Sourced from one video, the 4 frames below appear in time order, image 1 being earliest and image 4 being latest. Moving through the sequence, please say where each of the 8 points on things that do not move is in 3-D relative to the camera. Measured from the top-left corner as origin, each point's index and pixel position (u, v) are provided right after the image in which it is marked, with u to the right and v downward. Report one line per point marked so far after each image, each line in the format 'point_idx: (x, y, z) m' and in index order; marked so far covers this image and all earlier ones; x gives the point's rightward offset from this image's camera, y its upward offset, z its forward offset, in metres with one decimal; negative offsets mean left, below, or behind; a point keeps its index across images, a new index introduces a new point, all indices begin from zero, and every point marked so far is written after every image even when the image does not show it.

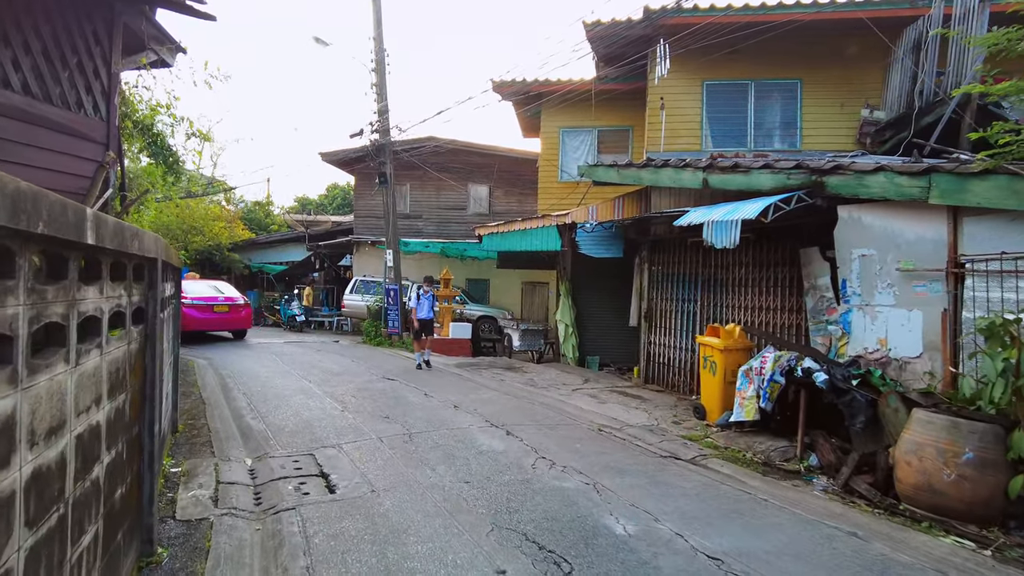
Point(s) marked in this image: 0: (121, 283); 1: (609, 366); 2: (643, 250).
0: (-1.7, 0.0, +3.0) m
1: (+1.9, -1.6, +13.3) m
2: (+2.1, +0.6, +10.9) m
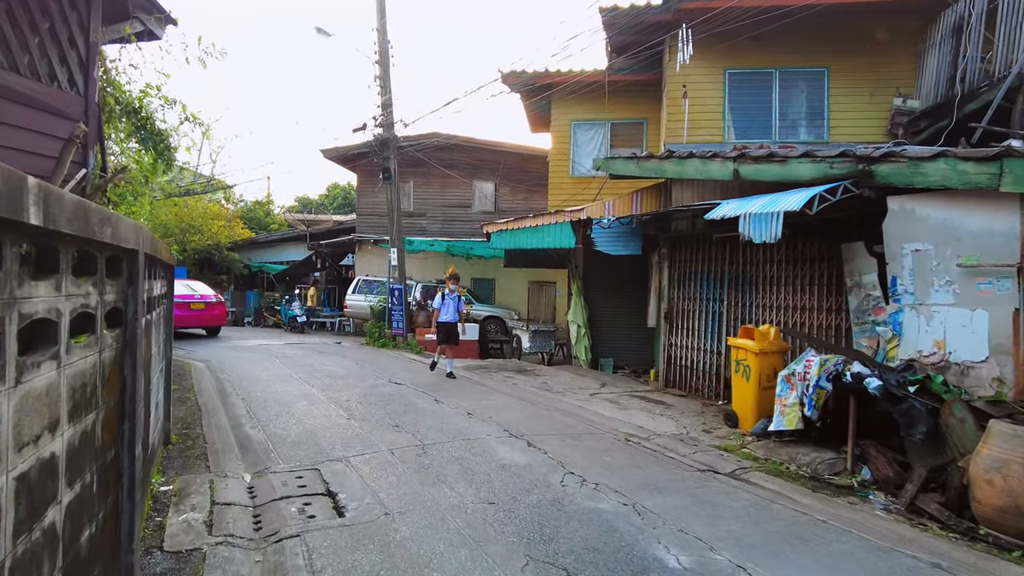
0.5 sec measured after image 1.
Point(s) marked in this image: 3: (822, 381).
0: (-1.6, 0.0, +2.5) m
1: (+2.1, -1.5, +12.8) m
2: (+2.3, +0.6, +10.3) m
3: (+2.8, -0.8, +6.0) m
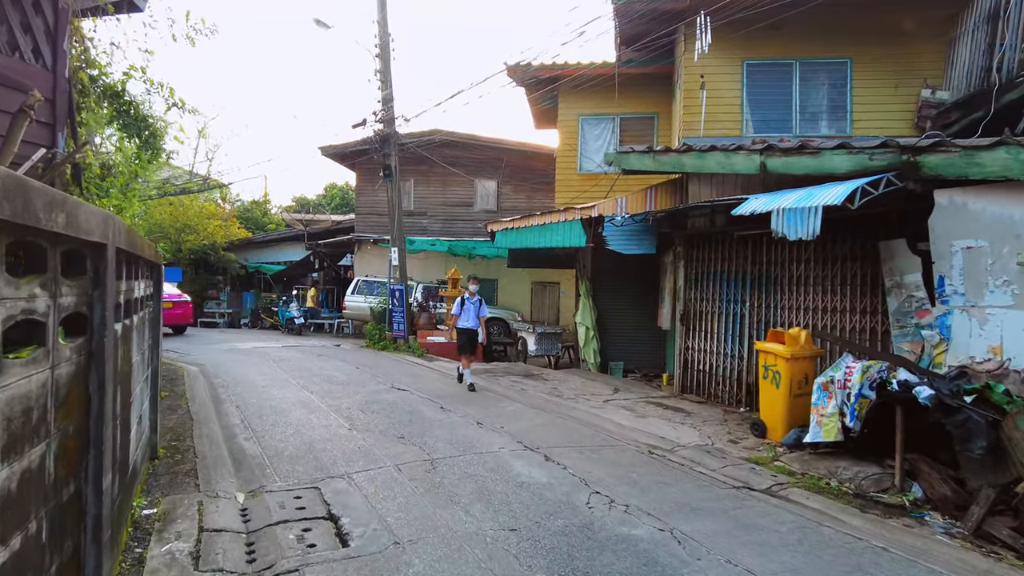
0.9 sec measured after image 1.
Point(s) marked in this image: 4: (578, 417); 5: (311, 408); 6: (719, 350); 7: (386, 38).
0: (-1.4, 0.0, +2.0) m
1: (+2.2, -1.6, +12.3) m
2: (+2.5, +0.6, +9.9) m
3: (+2.9, -0.8, +5.5) m
4: (+0.8, -1.5, +7.8) m
5: (-2.3, -1.4, +7.7) m
6: (+2.8, -0.8, +8.9) m
7: (-2.8, +5.5, +14.7) m
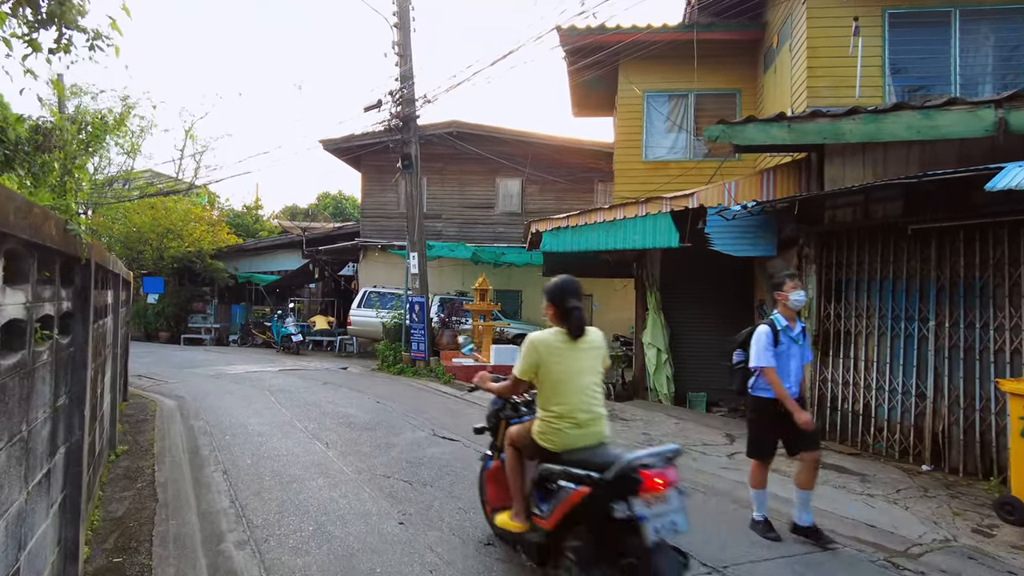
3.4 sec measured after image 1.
0: (-0.4, 0.0, -0.4) m
1: (+3.1, -1.7, +10.0) m
2: (+3.3, +0.5, +7.6) m
3: (+3.8, -0.9, +3.2) m
4: (+1.7, -1.6, +5.4) m
5: (-1.4, -1.5, +5.3) m
6: (+3.6, -0.9, +6.5) m
7: (-2.0, +5.3, +12.4) m
